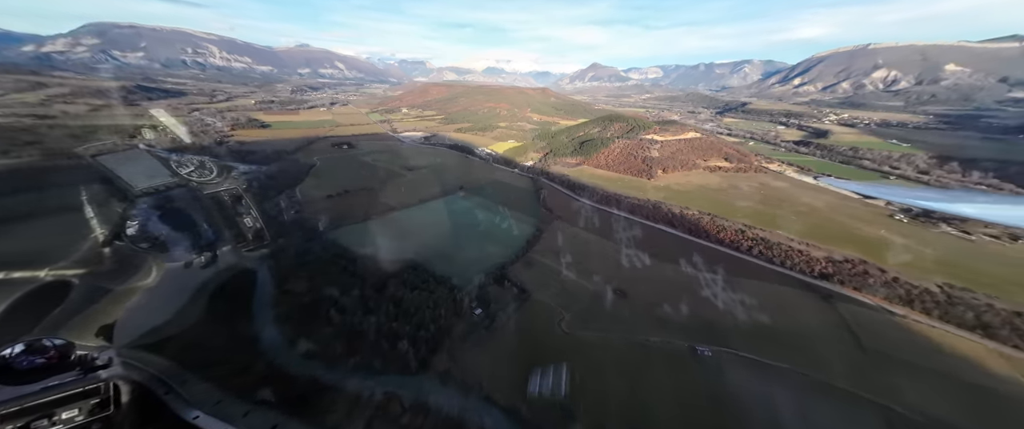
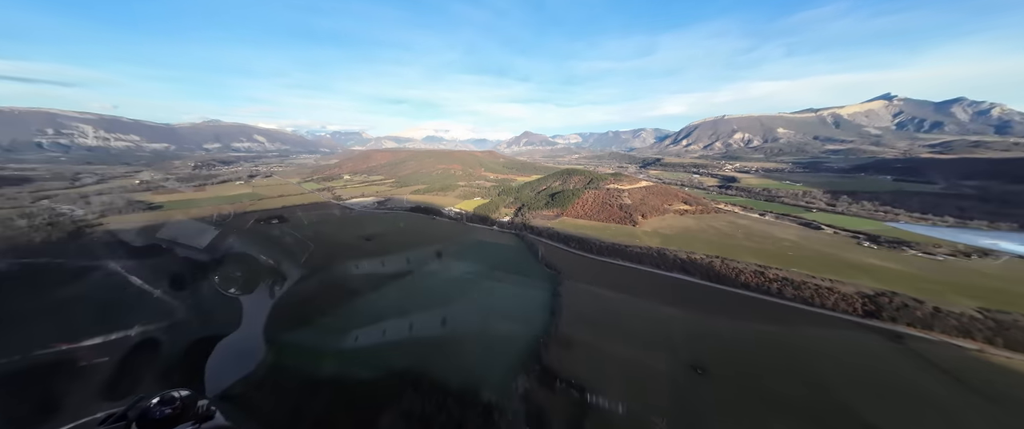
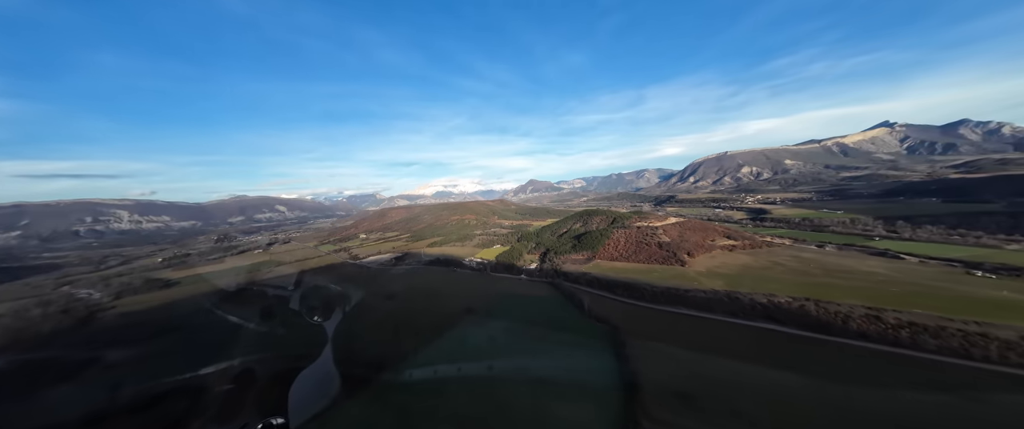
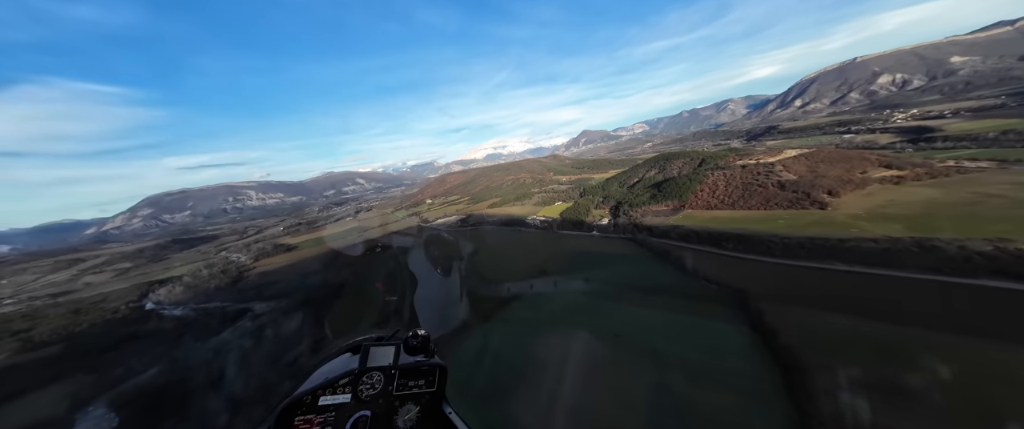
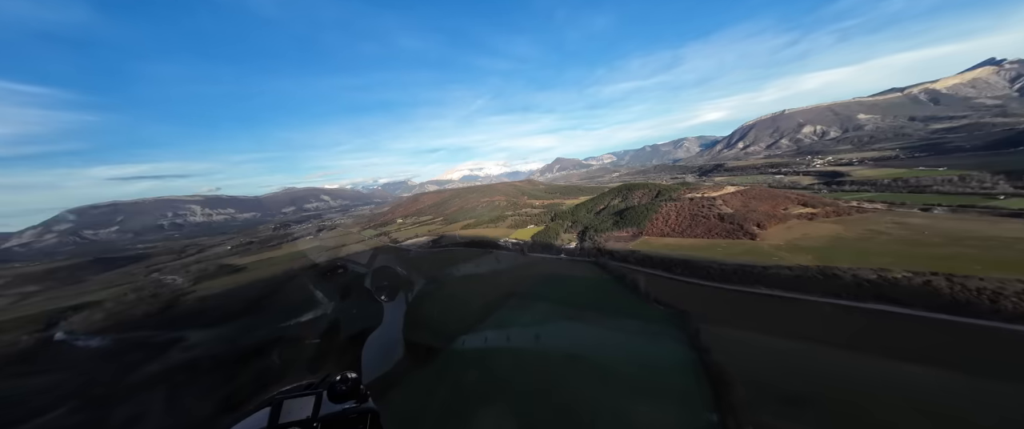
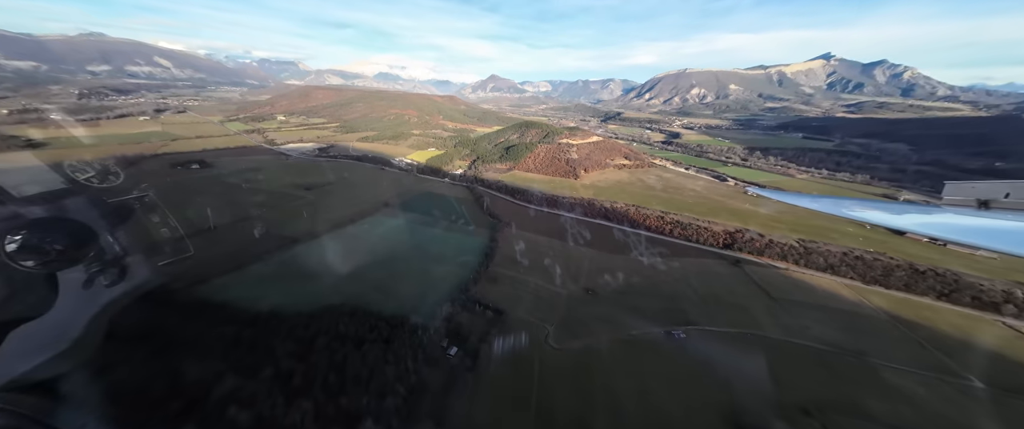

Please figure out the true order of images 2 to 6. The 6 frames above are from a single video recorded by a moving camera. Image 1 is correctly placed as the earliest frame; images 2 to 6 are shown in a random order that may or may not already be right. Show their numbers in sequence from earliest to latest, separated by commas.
6, 2, 3, 5, 4
